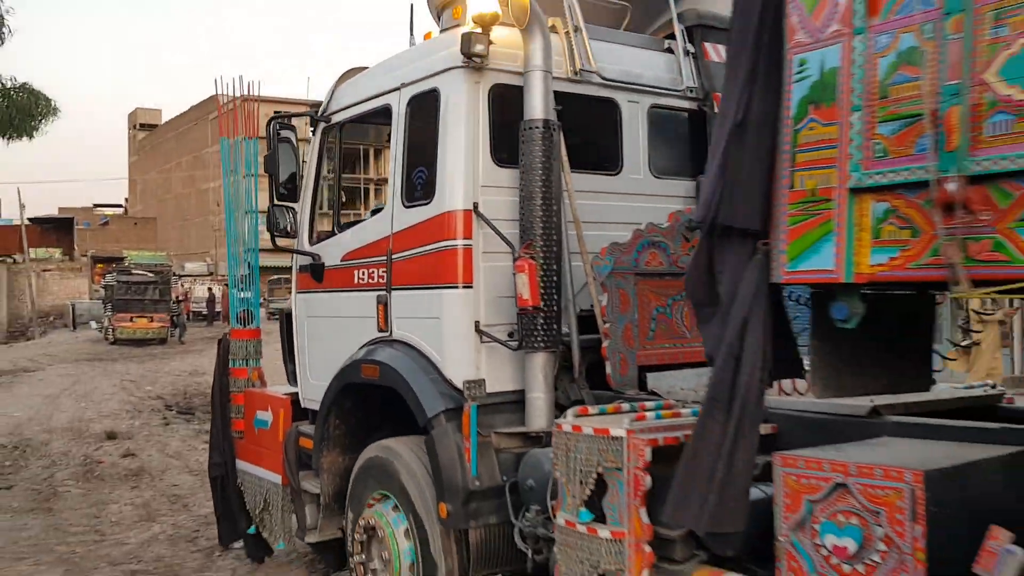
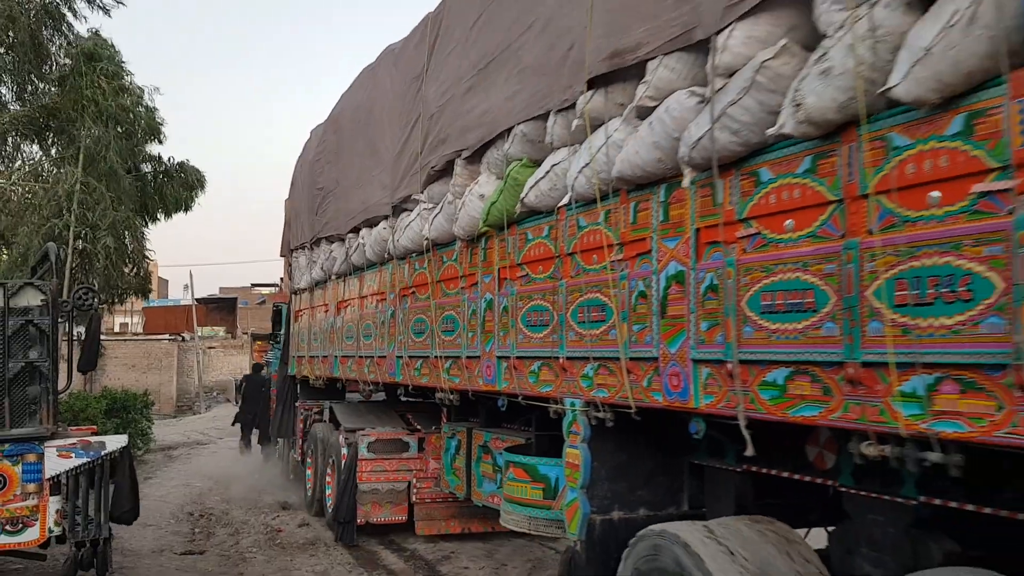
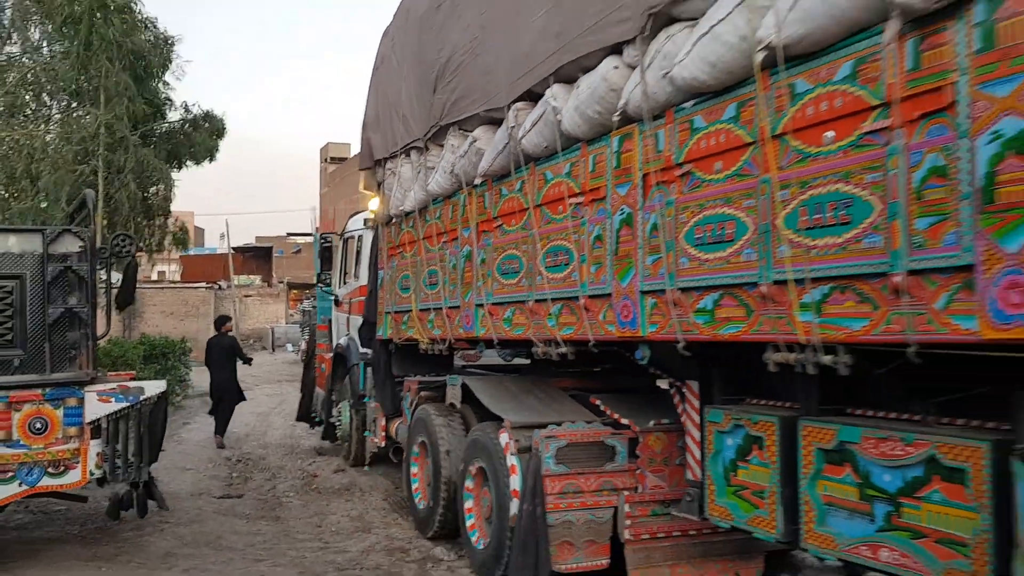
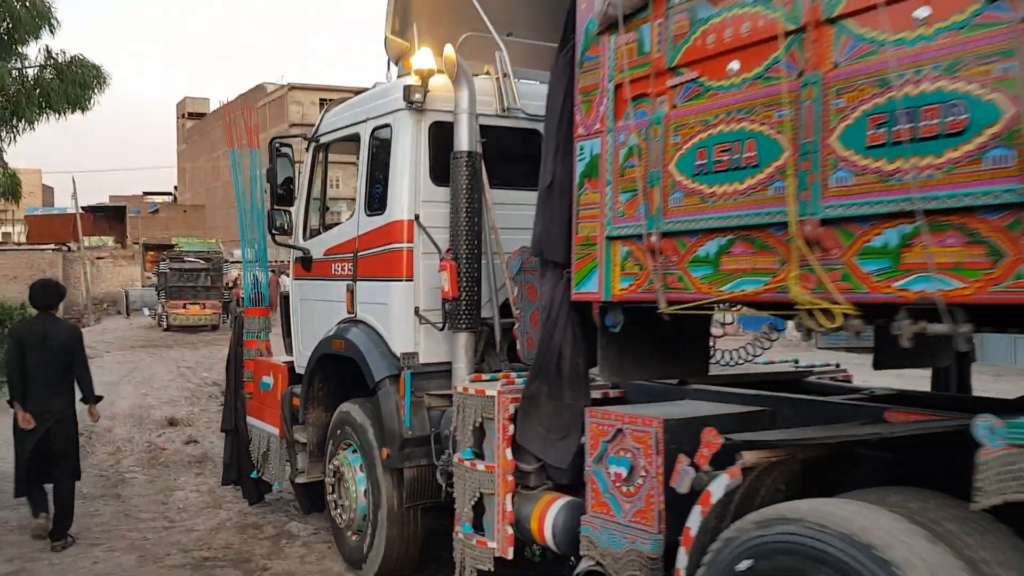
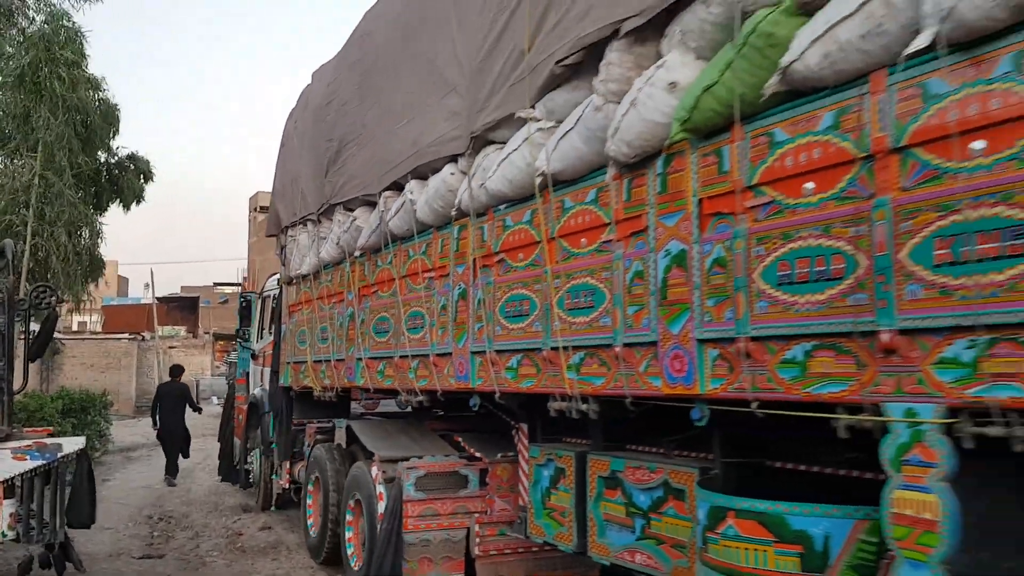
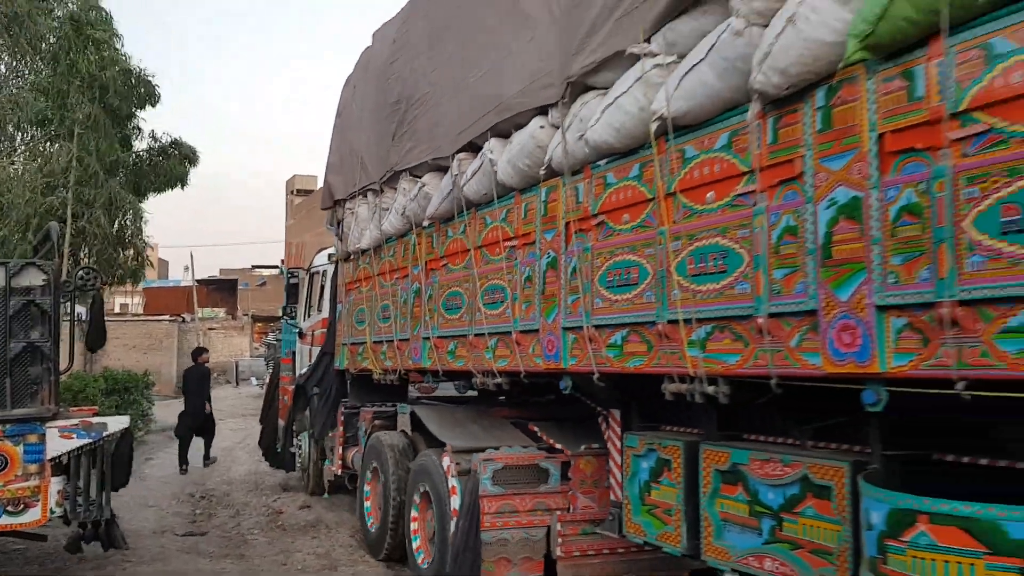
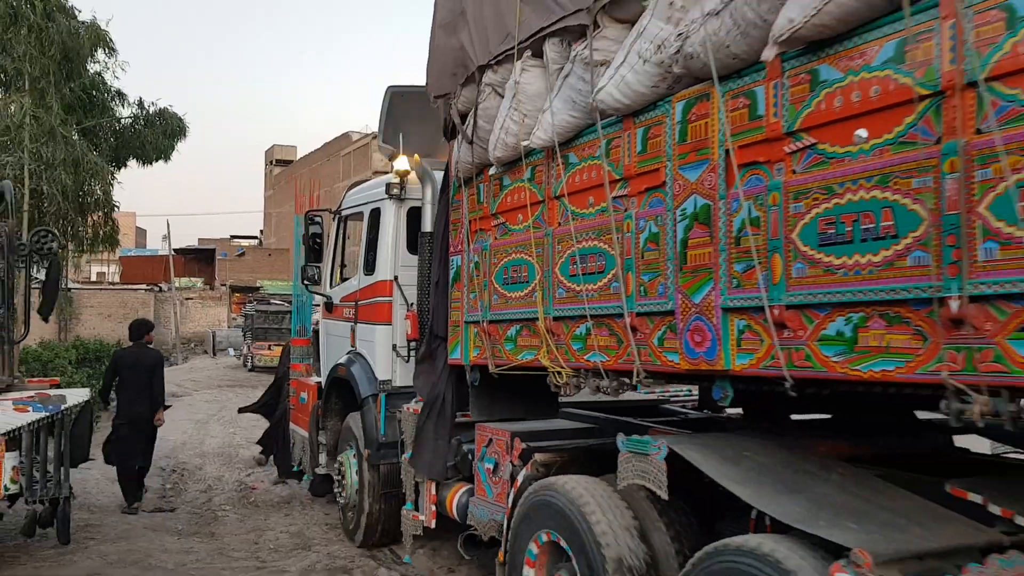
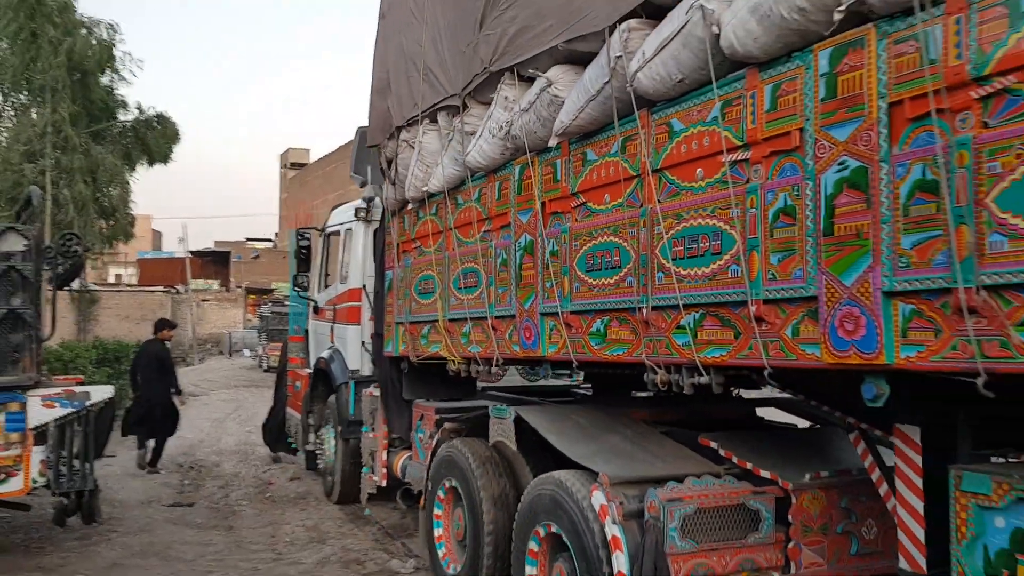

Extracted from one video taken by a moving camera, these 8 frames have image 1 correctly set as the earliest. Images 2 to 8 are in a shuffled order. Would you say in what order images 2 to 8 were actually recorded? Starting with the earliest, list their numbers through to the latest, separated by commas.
4, 7, 8, 3, 6, 5, 2
